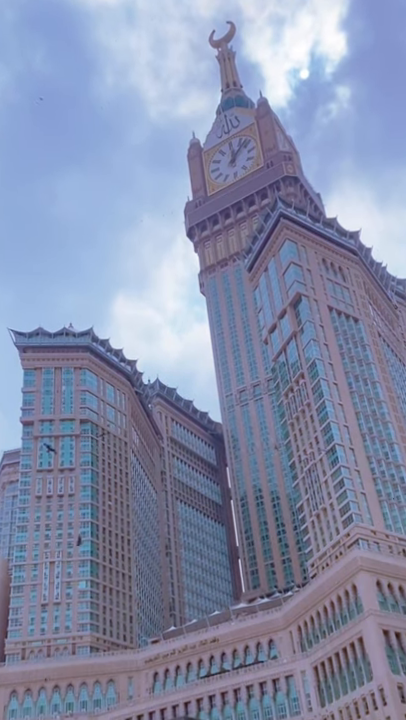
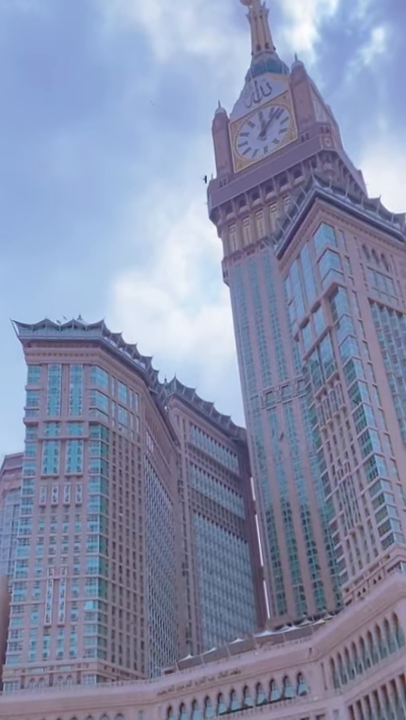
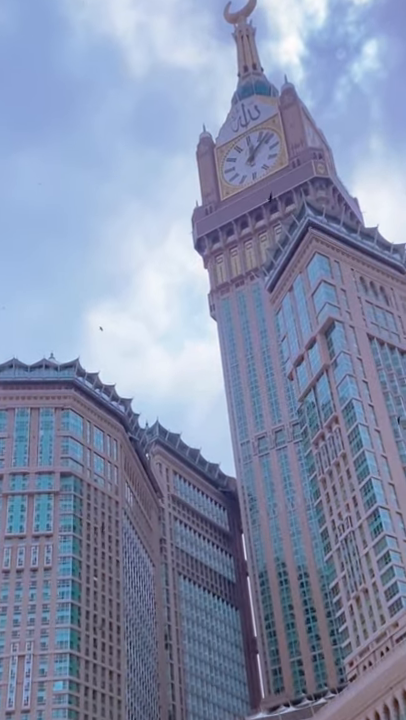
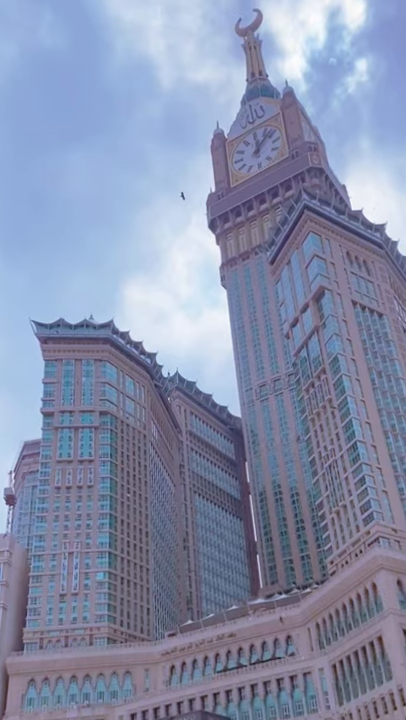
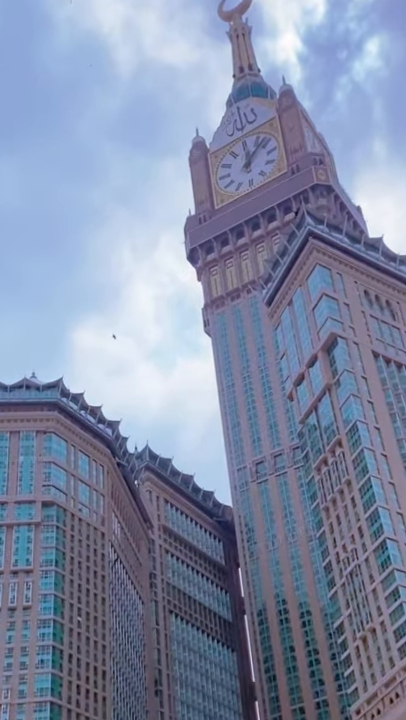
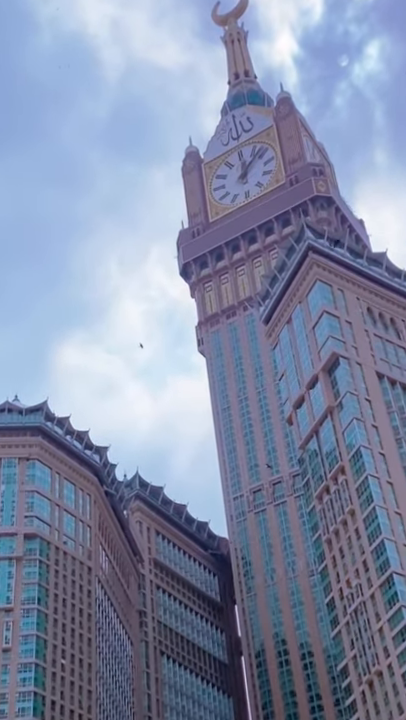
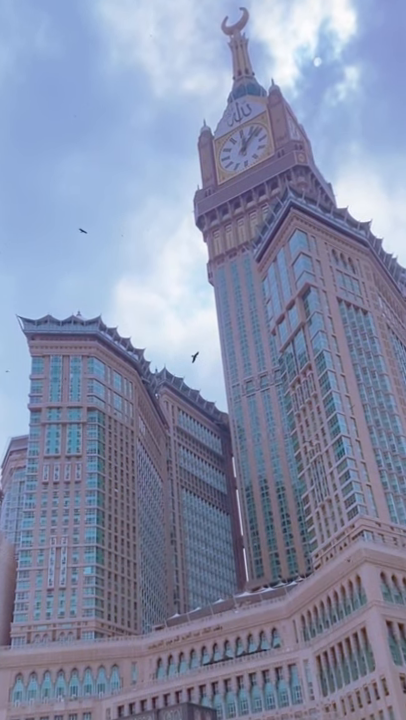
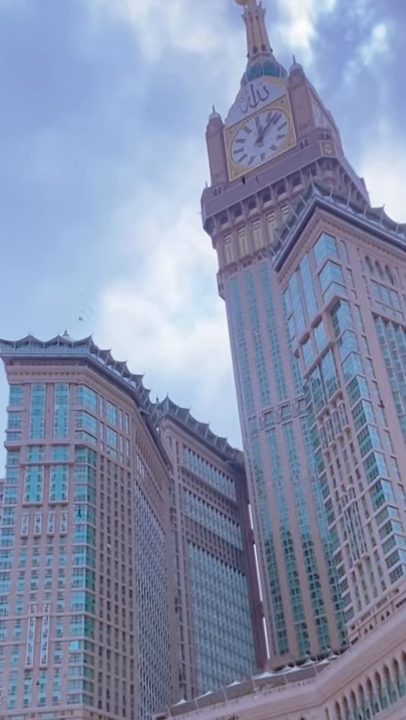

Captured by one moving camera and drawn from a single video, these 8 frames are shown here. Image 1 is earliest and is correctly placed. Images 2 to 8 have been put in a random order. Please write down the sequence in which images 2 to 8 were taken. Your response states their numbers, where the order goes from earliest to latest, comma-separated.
7, 4, 2, 8, 3, 5, 6
